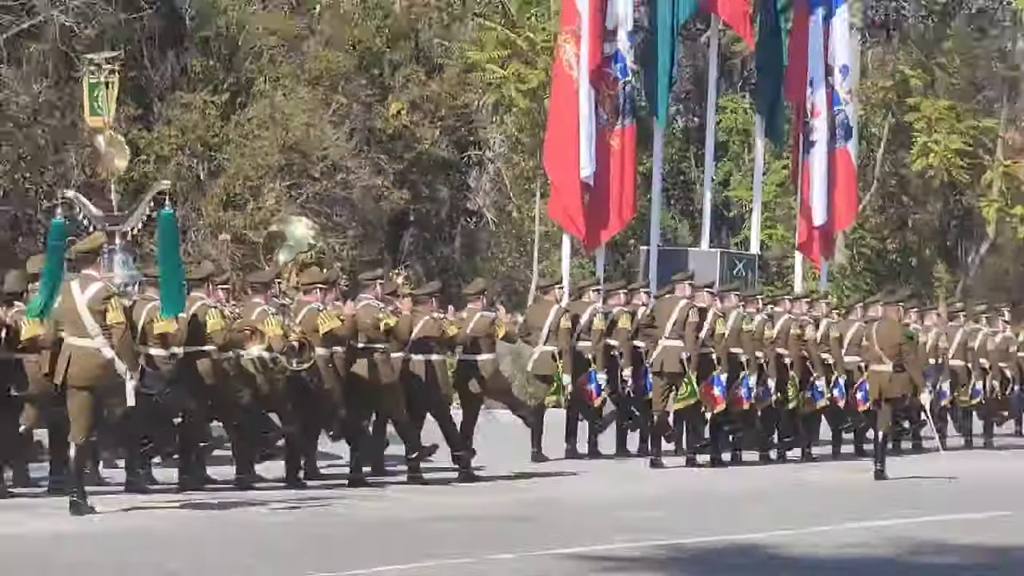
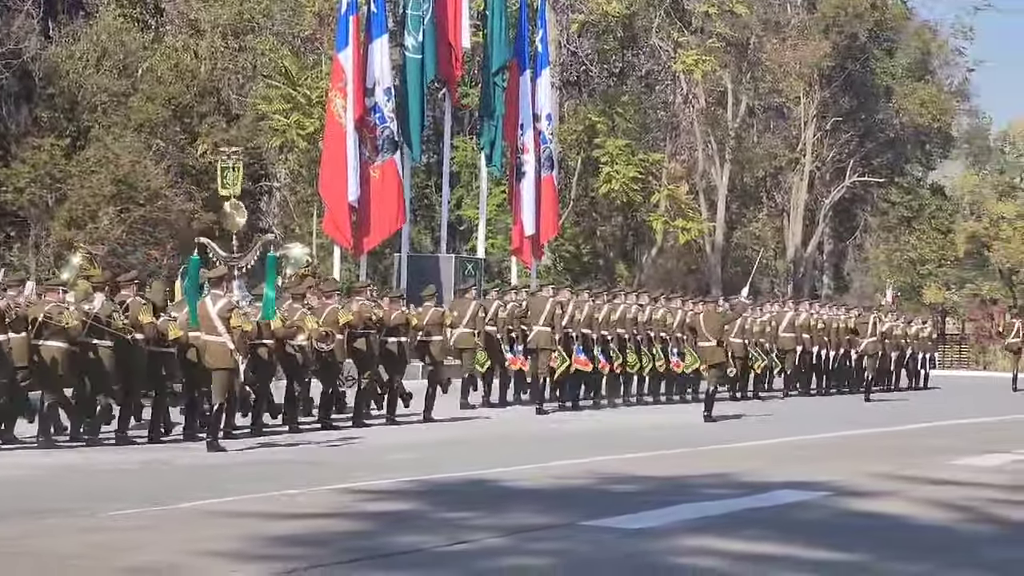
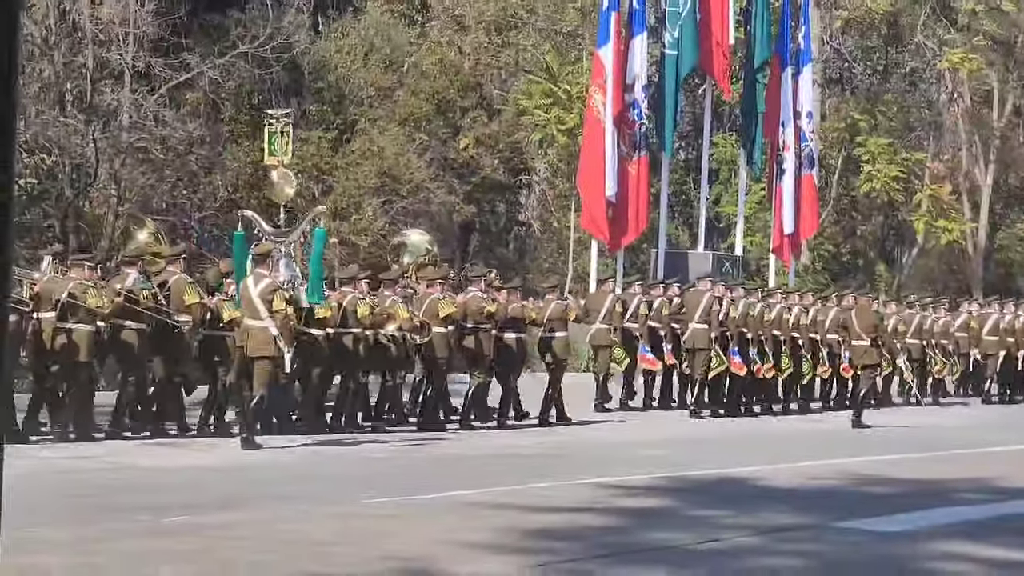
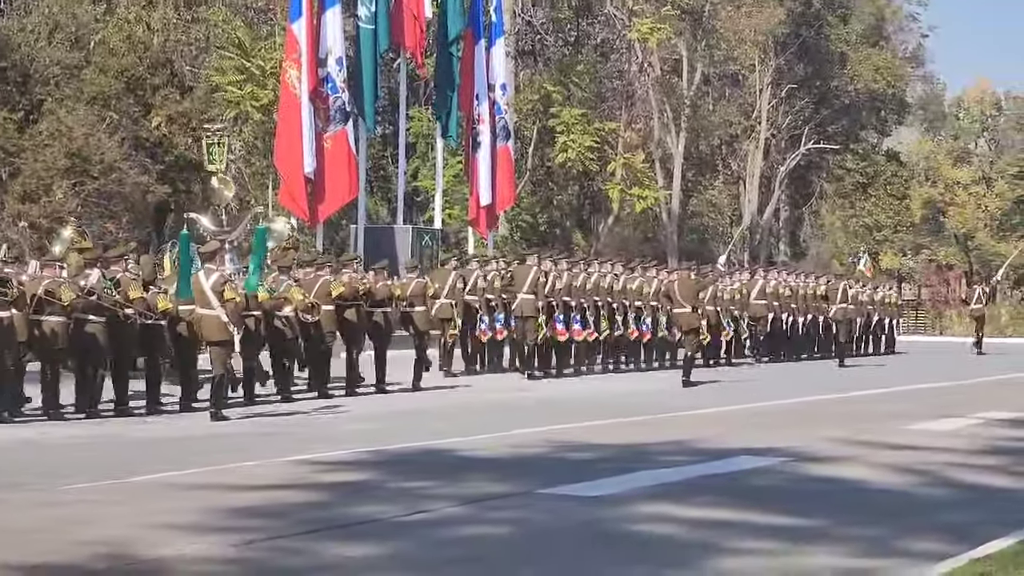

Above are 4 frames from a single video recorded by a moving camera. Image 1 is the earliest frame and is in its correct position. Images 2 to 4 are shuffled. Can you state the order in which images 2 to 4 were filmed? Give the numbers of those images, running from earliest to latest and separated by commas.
3, 2, 4
